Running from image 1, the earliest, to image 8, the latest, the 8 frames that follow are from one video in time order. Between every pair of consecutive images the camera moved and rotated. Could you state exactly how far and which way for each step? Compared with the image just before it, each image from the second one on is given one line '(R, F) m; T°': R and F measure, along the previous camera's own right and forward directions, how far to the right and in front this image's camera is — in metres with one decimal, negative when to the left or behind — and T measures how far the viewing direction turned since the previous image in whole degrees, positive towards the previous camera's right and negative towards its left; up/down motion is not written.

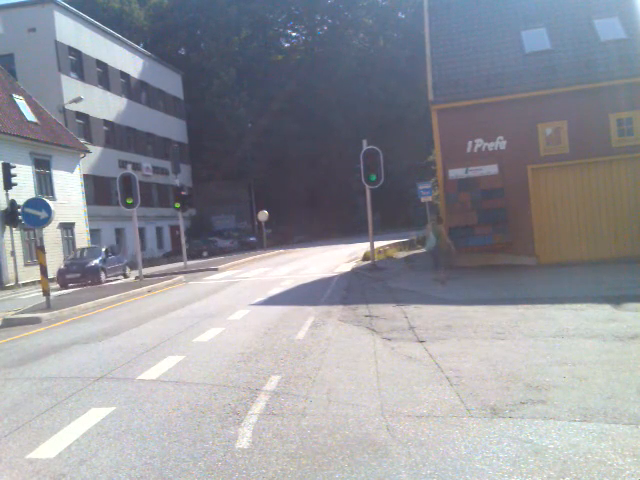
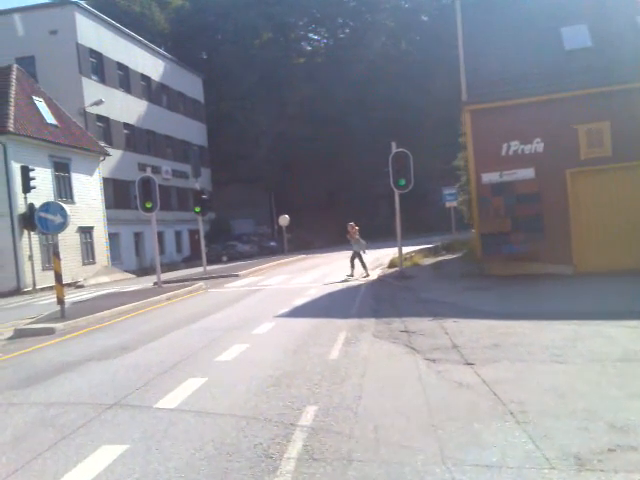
(-0.3, +0.9) m; -2°
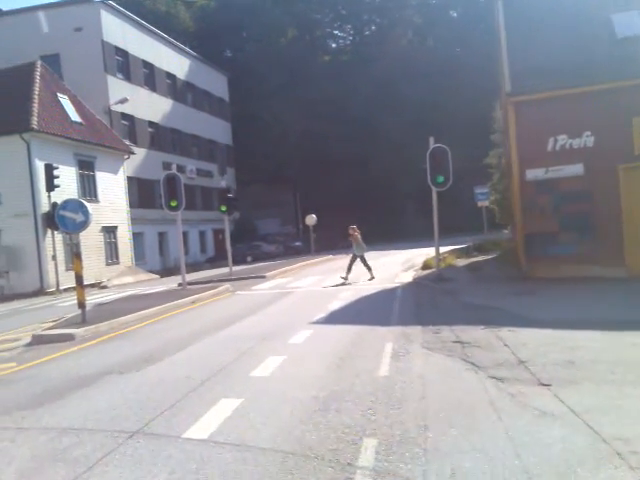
(-0.3, +1.1) m; -2°
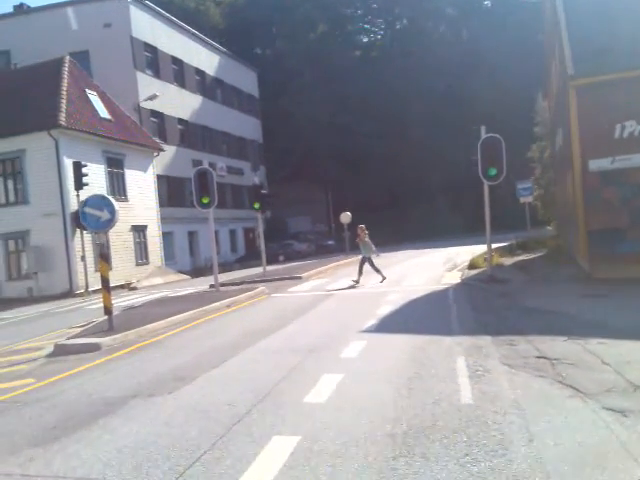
(-0.4, +1.4) m; -3°
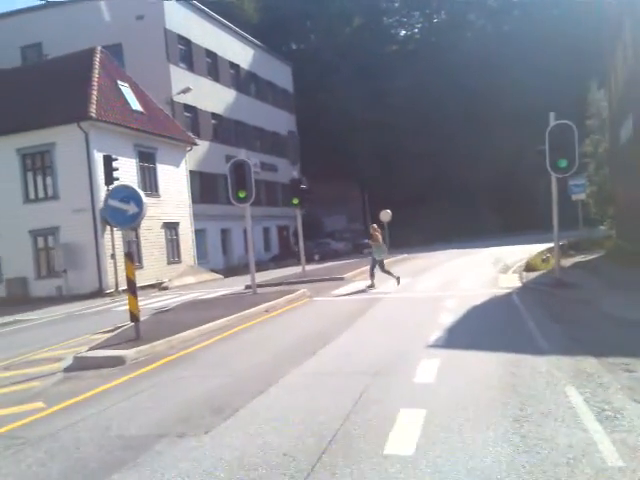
(-0.5, +1.7) m; -3°
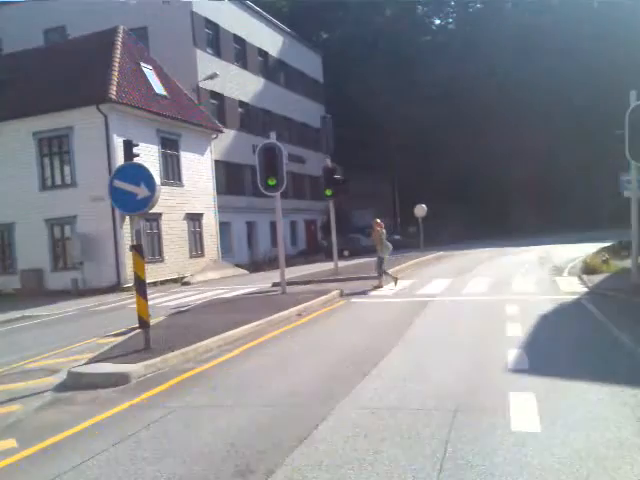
(-0.4, +2.1) m; -2°
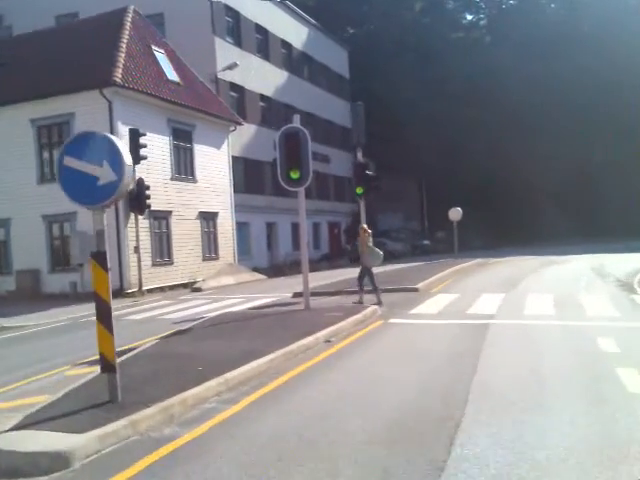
(-0.3, +3.0) m; -2°
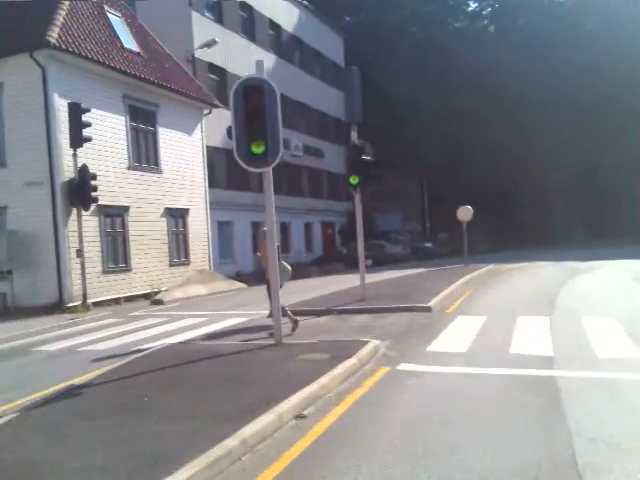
(+0.3, +4.6) m; 0°
